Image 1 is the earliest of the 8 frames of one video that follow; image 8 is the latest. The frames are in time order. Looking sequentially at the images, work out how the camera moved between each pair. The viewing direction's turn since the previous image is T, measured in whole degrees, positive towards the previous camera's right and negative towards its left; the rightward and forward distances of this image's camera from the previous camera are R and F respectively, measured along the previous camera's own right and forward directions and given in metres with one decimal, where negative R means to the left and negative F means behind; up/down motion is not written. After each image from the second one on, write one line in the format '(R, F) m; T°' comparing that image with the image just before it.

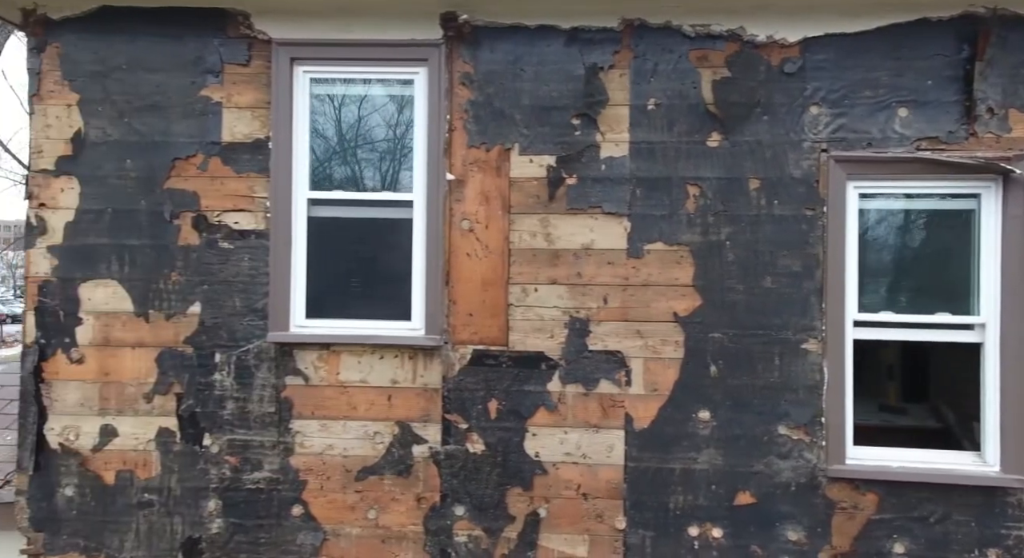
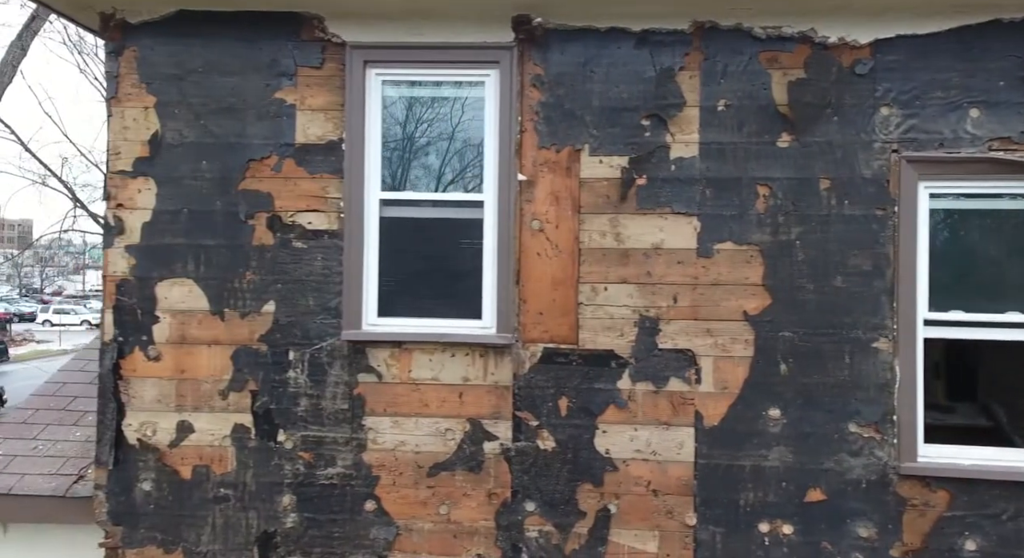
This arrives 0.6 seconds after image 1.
(-0.3, -0.1) m; -1°
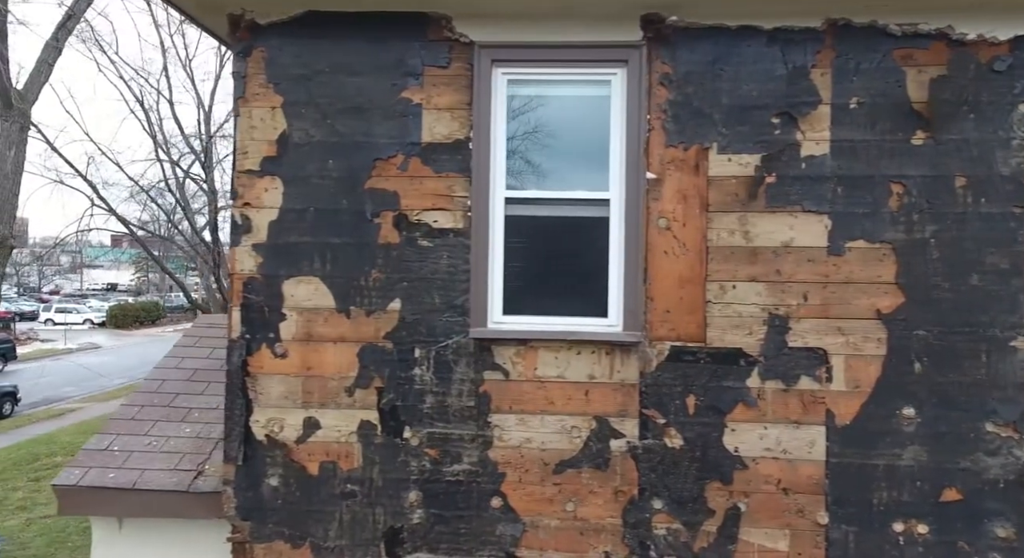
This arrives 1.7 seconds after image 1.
(-0.6, 0.0) m; -1°
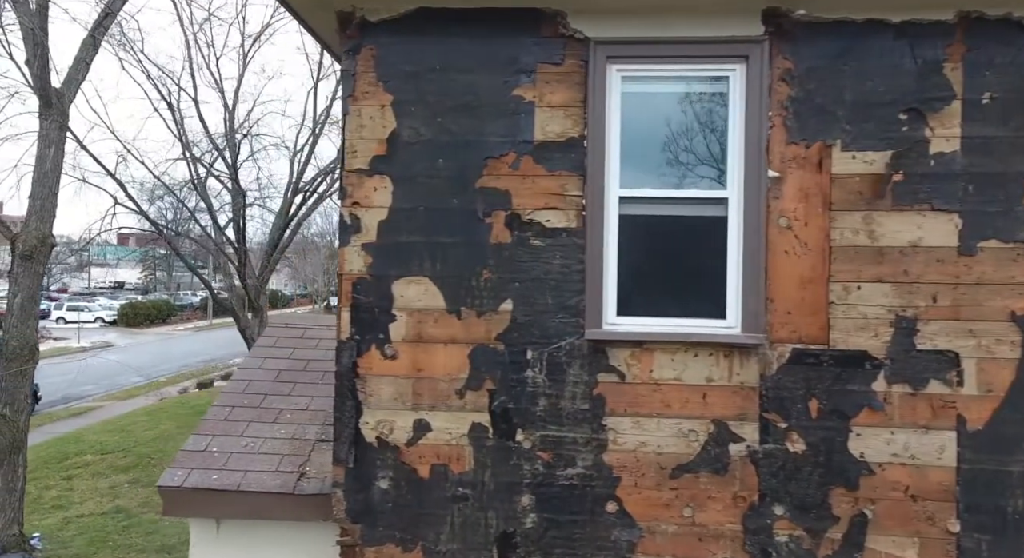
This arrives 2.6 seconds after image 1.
(-0.5, +0.1) m; -2°
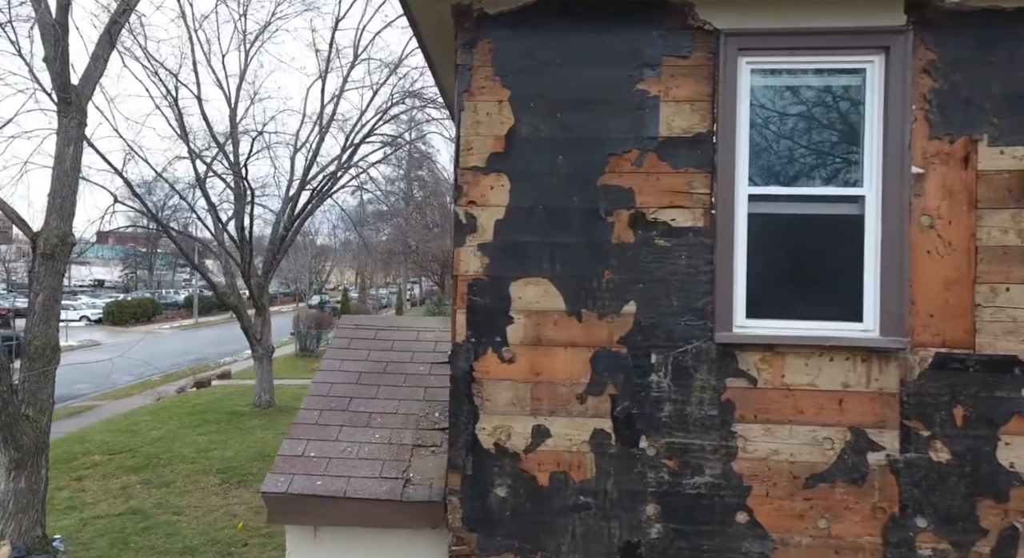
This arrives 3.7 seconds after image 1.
(-0.6, +0.1) m; -1°
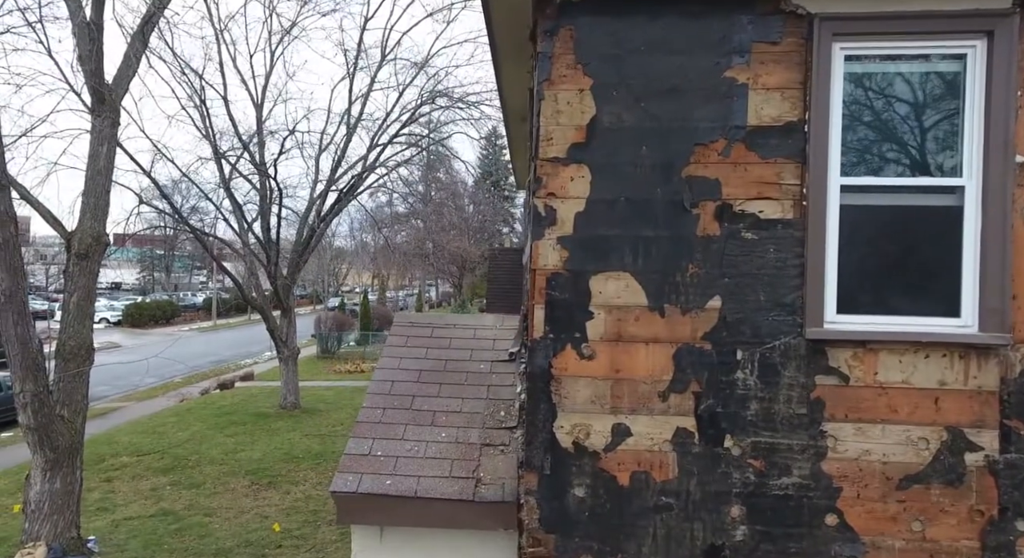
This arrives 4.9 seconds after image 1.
(-0.3, +0.1) m; -2°
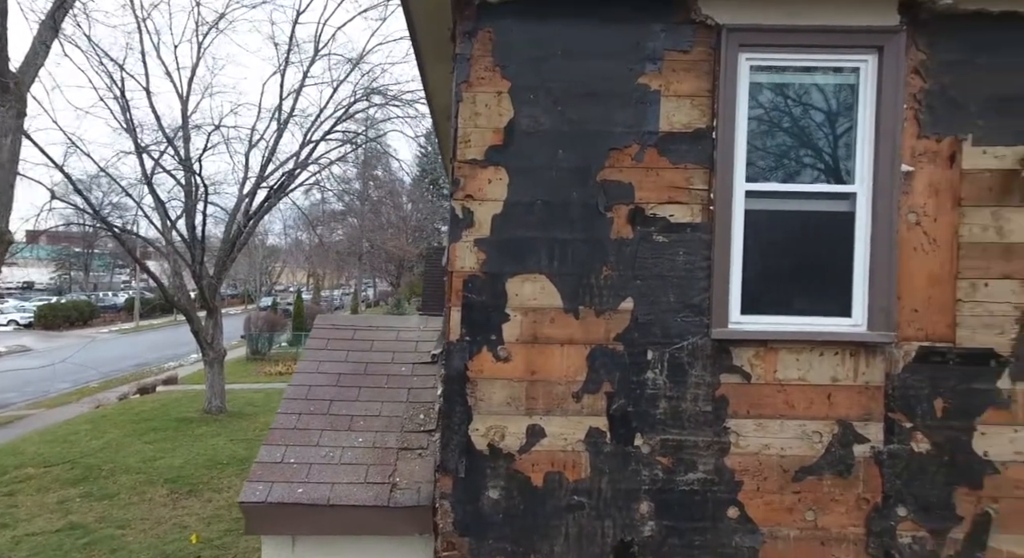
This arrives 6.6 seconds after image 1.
(+0.1, -0.1) m; +4°
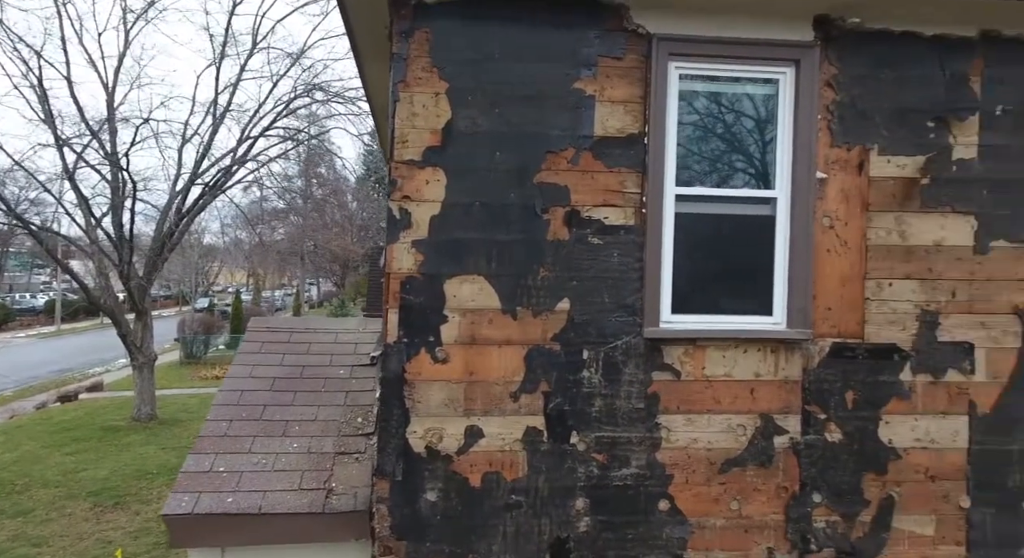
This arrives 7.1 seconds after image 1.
(0.0, -0.2) m; +4°
